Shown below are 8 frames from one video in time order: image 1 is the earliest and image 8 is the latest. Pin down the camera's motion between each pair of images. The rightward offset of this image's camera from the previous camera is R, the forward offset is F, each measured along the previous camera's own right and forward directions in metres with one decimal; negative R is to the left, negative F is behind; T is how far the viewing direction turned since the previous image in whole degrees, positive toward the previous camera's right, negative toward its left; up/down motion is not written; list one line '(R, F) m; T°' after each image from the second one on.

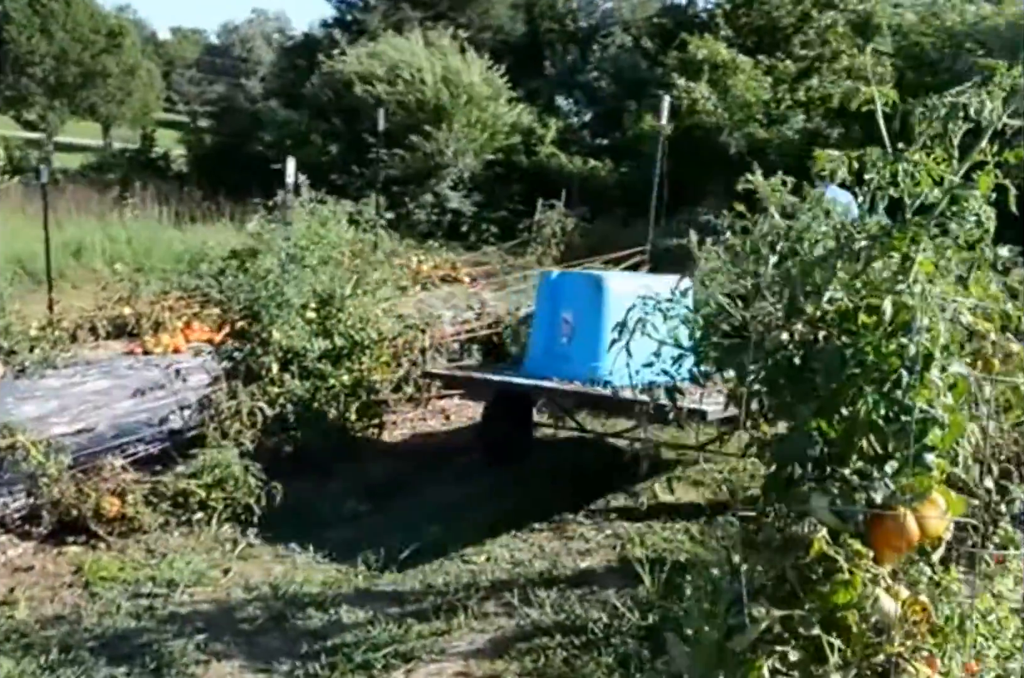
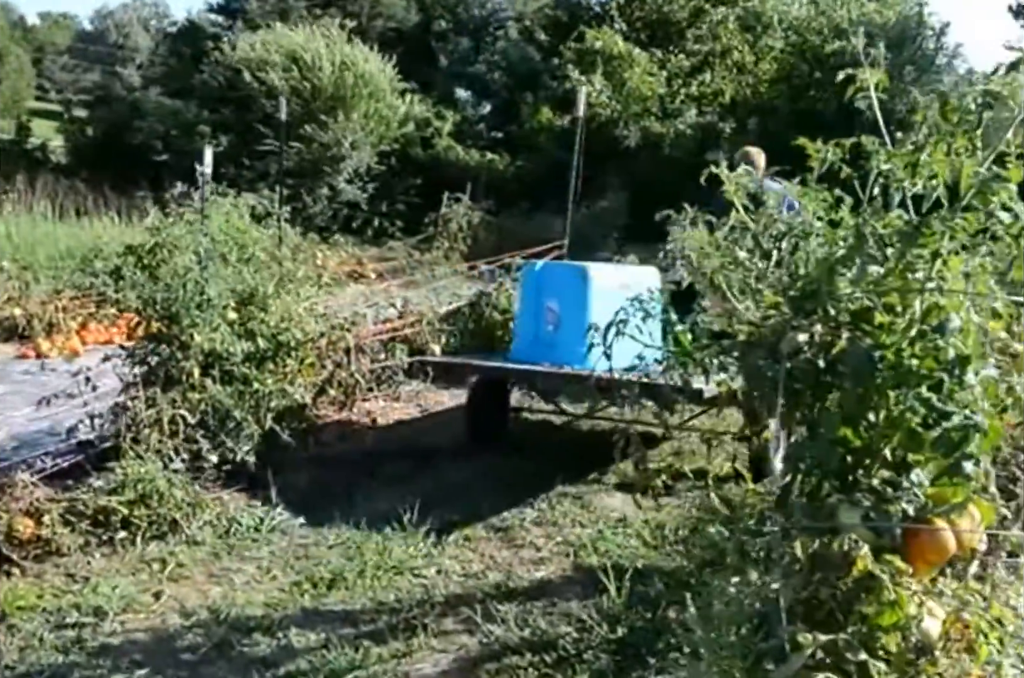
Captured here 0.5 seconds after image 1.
(-0.2, +0.2) m; +6°
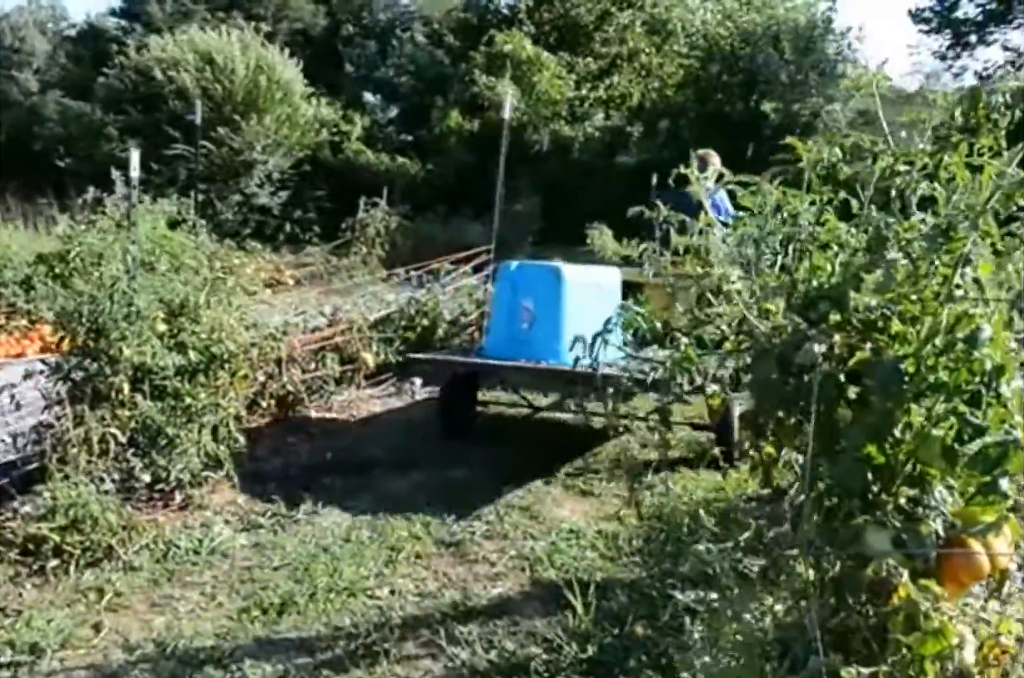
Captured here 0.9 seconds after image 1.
(-0.2, +0.1) m; +5°
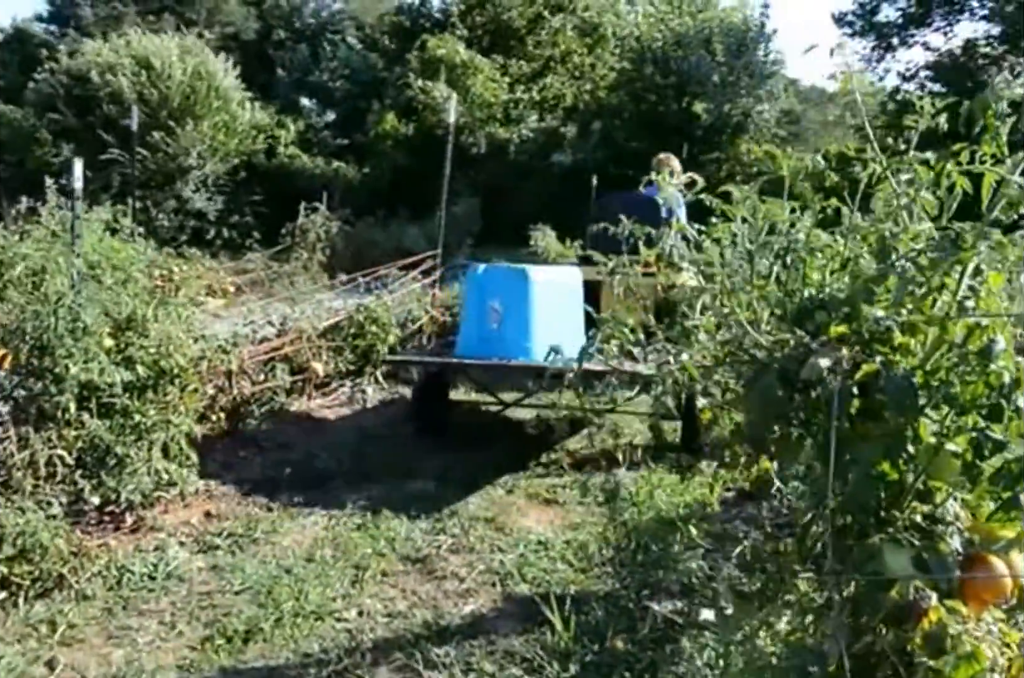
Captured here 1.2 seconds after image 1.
(-0.1, +0.1) m; +3°
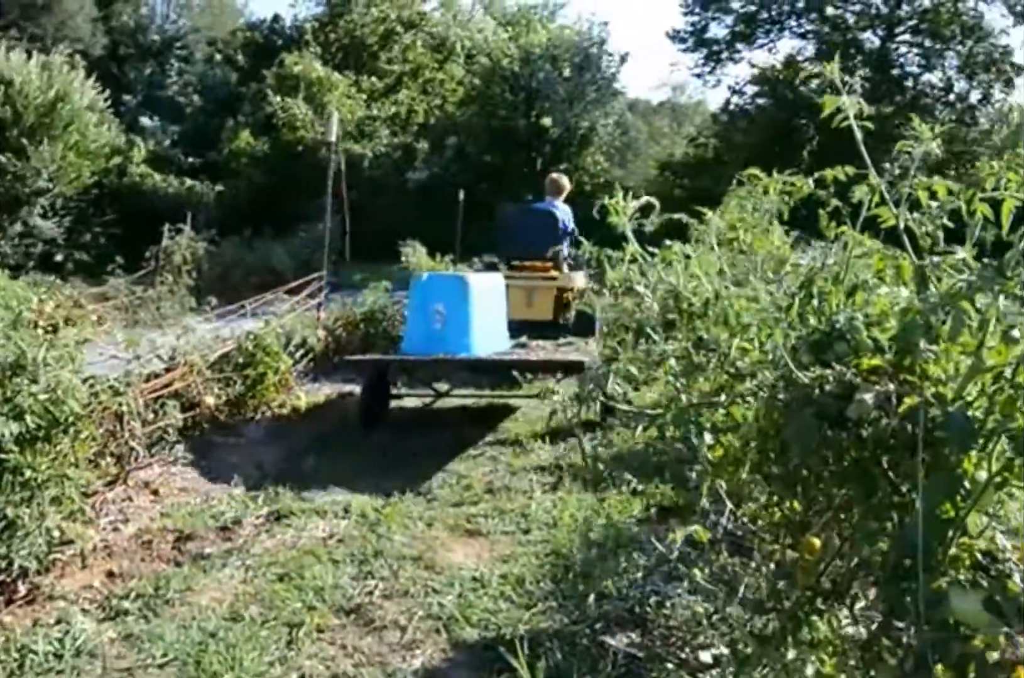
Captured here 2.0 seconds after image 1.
(-0.3, +0.2) m; +8°
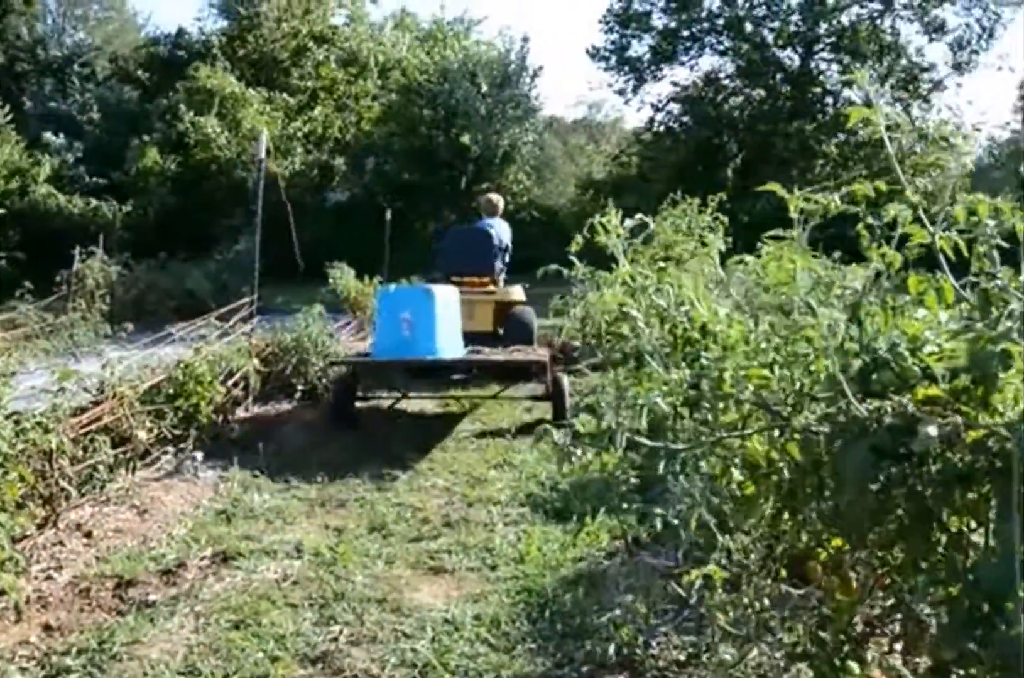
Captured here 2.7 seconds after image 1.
(-0.2, +0.2) m; +5°
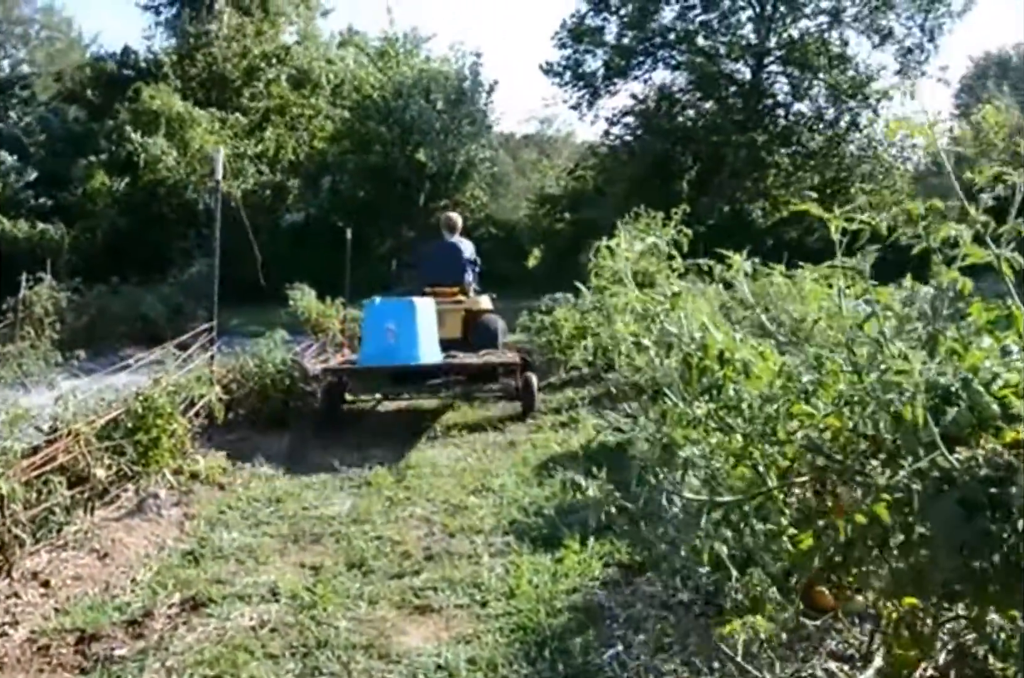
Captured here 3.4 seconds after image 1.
(-0.1, +0.3) m; +2°
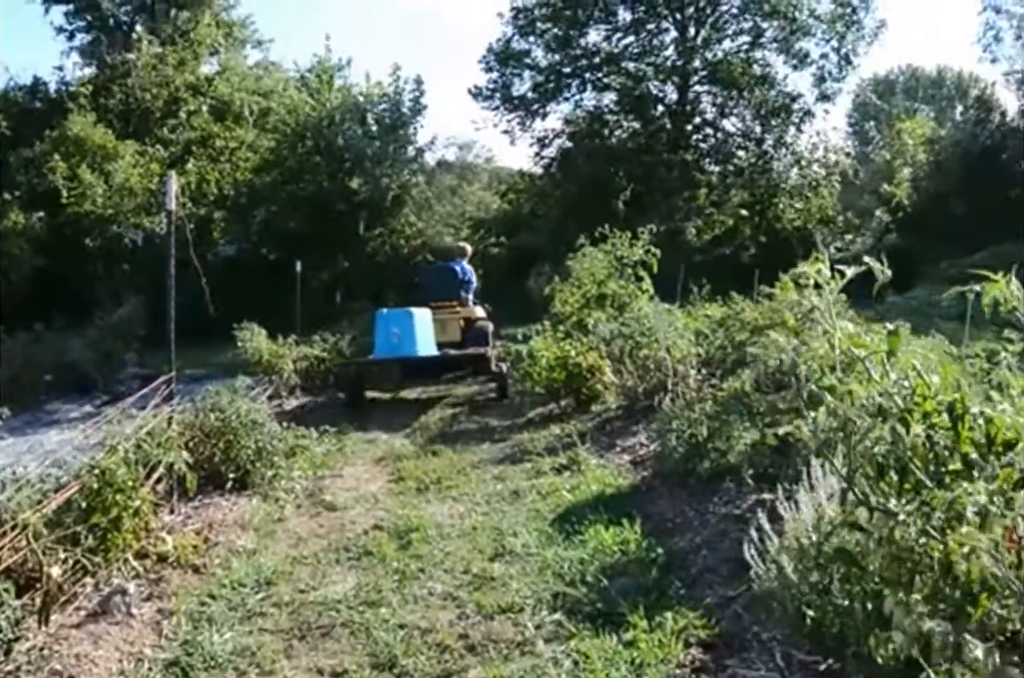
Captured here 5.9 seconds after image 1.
(-0.5, +0.8) m; +4°
